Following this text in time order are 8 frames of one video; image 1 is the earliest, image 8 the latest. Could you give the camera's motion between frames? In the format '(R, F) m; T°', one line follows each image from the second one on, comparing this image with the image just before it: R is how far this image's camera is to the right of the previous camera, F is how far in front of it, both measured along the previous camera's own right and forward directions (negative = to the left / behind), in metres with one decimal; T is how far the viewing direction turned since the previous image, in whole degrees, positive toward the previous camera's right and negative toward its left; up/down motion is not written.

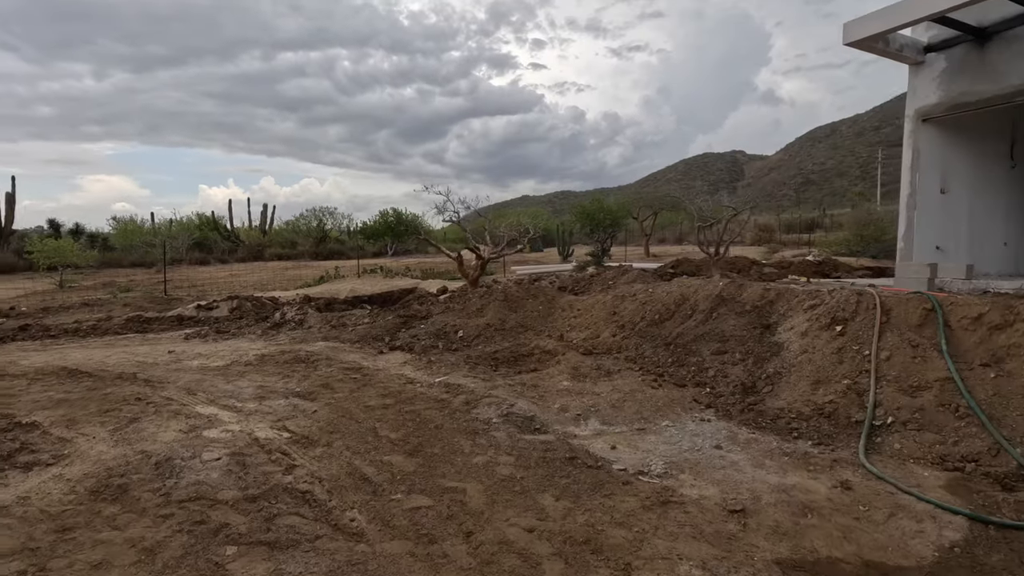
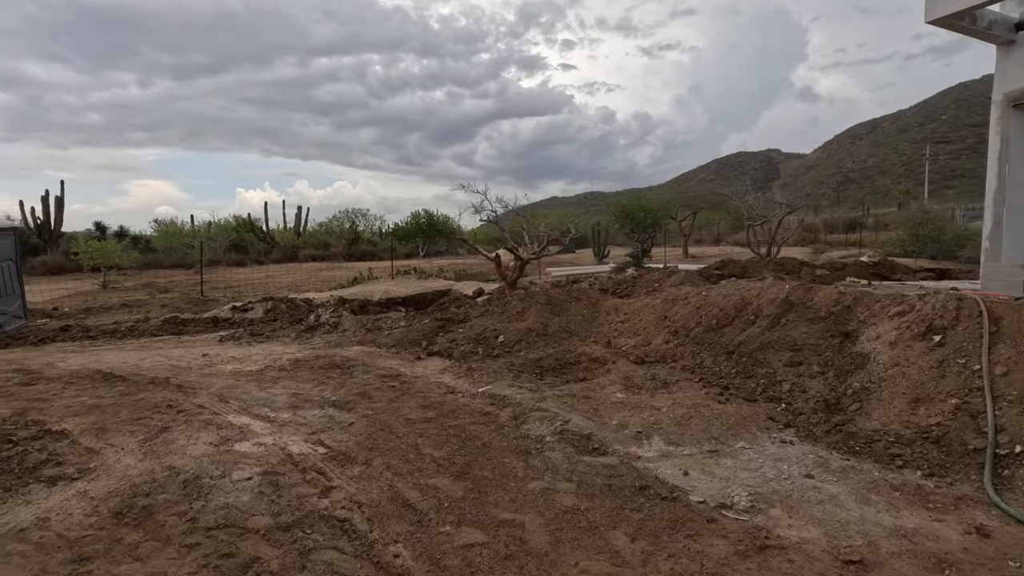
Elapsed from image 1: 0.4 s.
(-0.2, +0.5) m; -3°
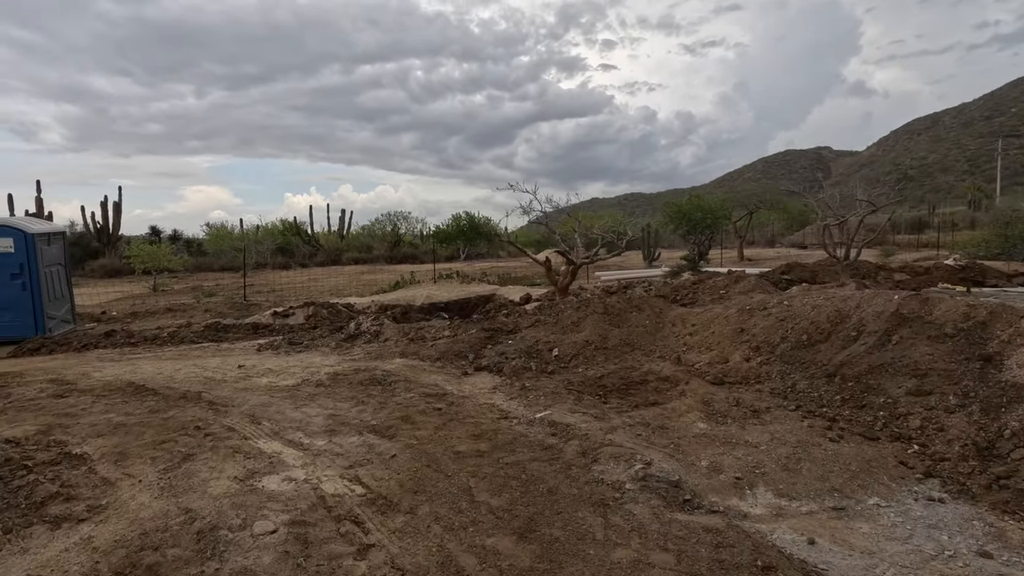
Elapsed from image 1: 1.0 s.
(-0.2, +0.8) m; -4°
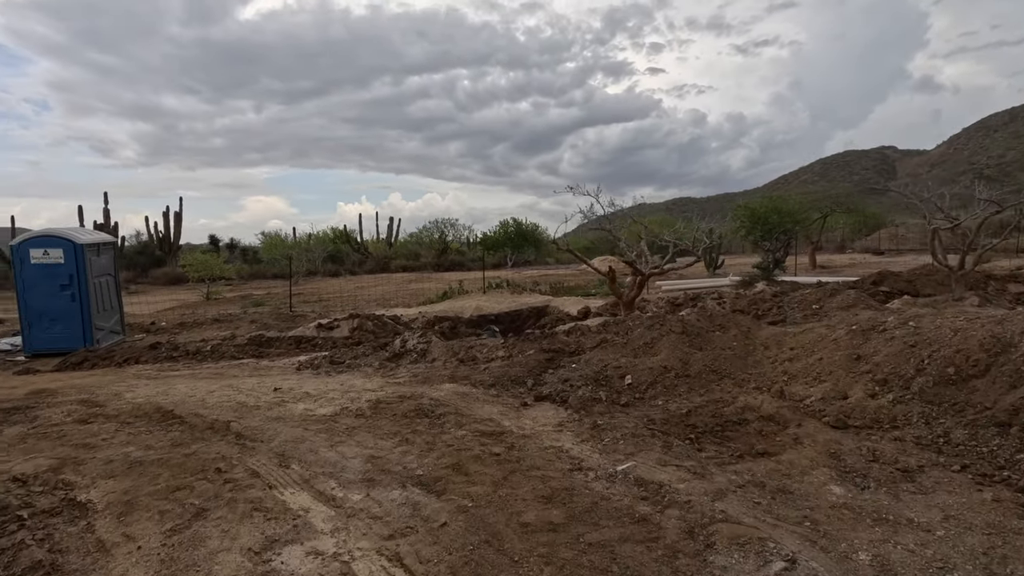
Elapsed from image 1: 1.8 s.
(-0.2, +1.0) m; -5°
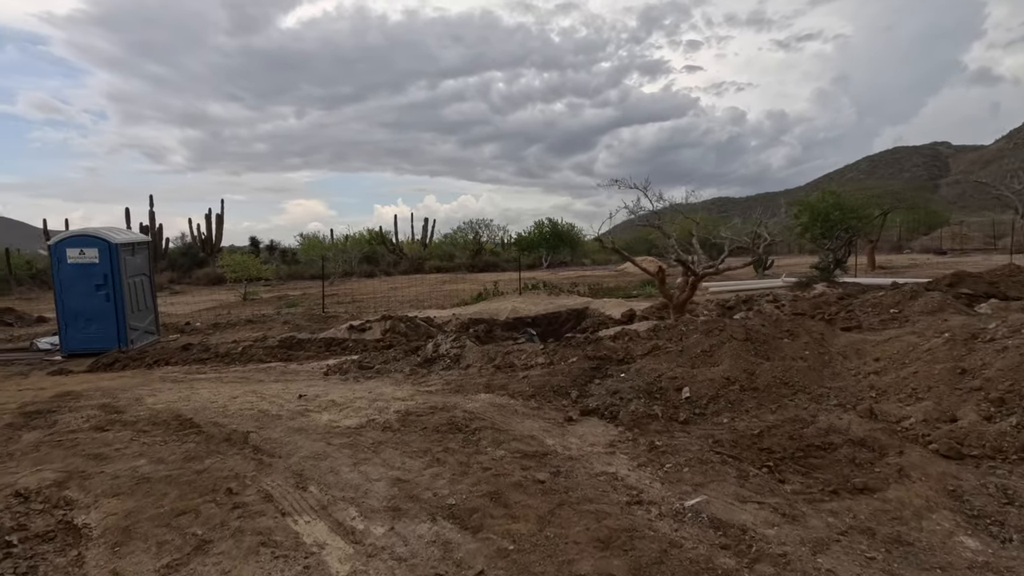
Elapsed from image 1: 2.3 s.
(-0.1, +0.6) m; -4°
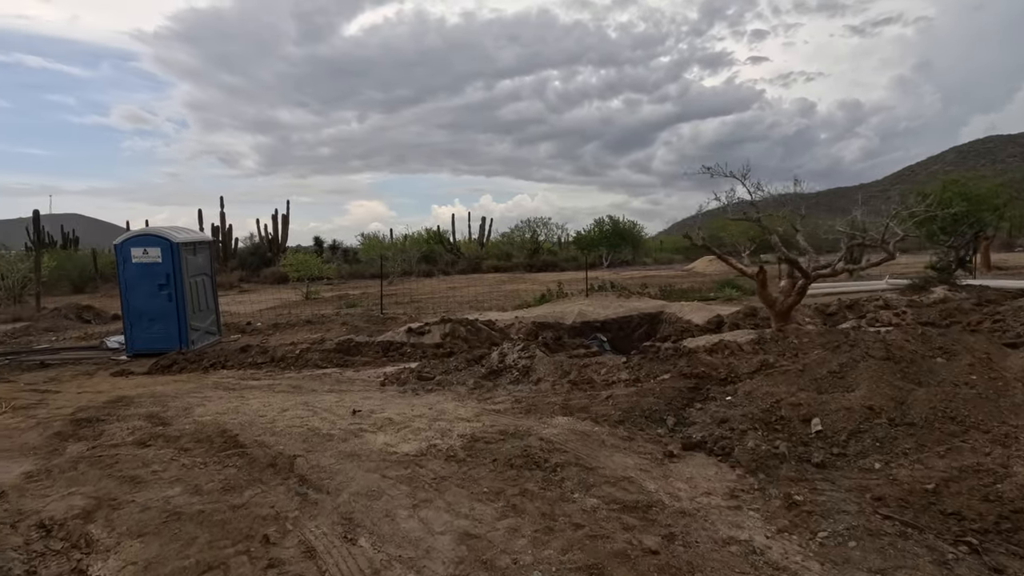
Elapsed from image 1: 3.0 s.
(-0.3, +0.9) m; -6°
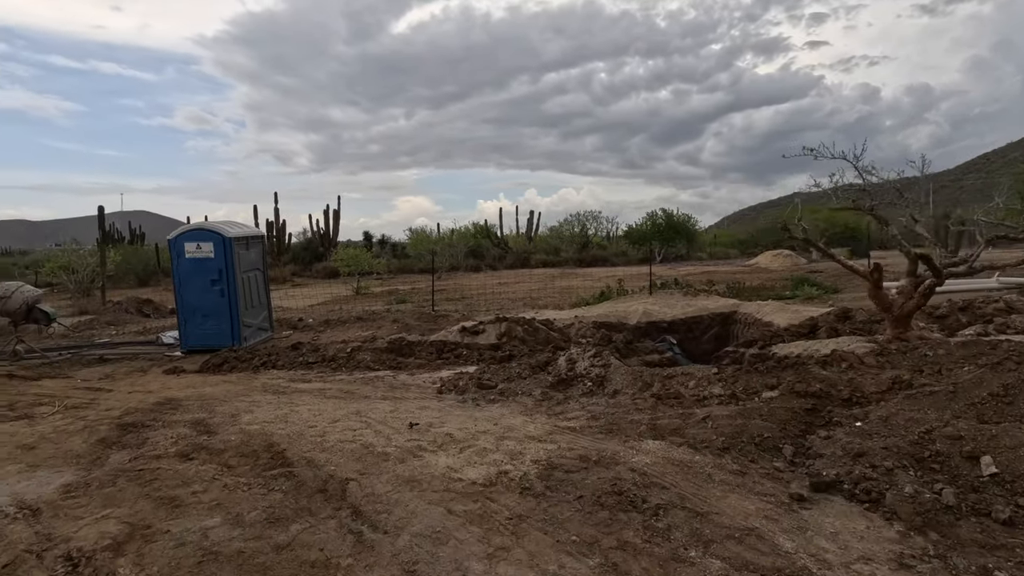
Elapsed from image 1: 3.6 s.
(-0.3, +0.7) m; -5°
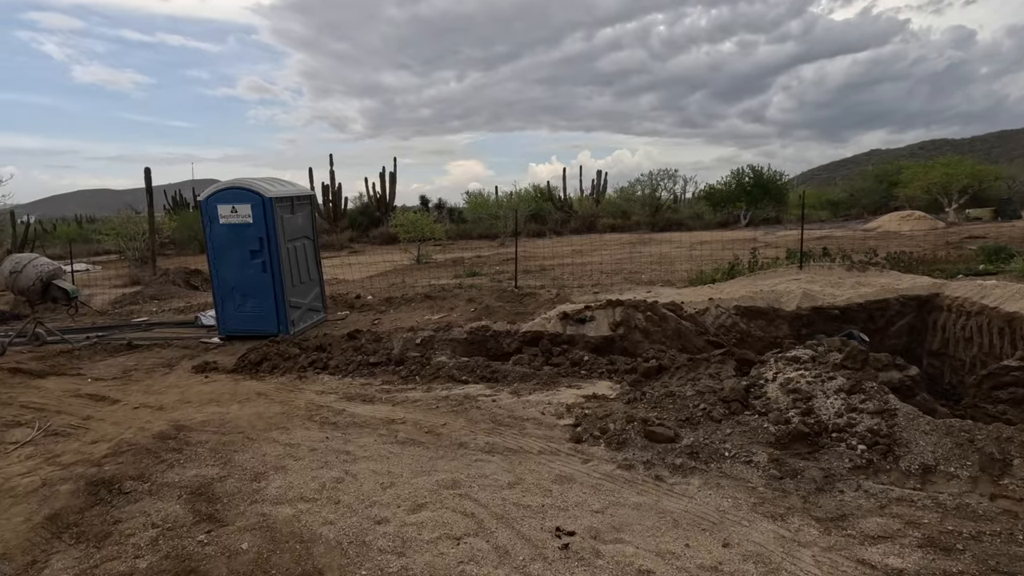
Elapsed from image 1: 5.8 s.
(-1.0, +2.6) m; -6°
